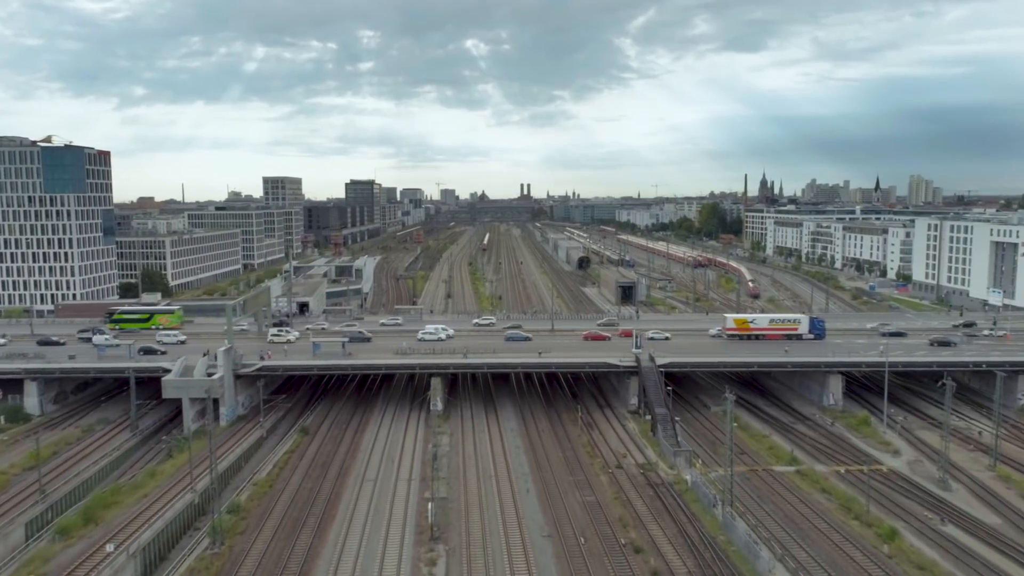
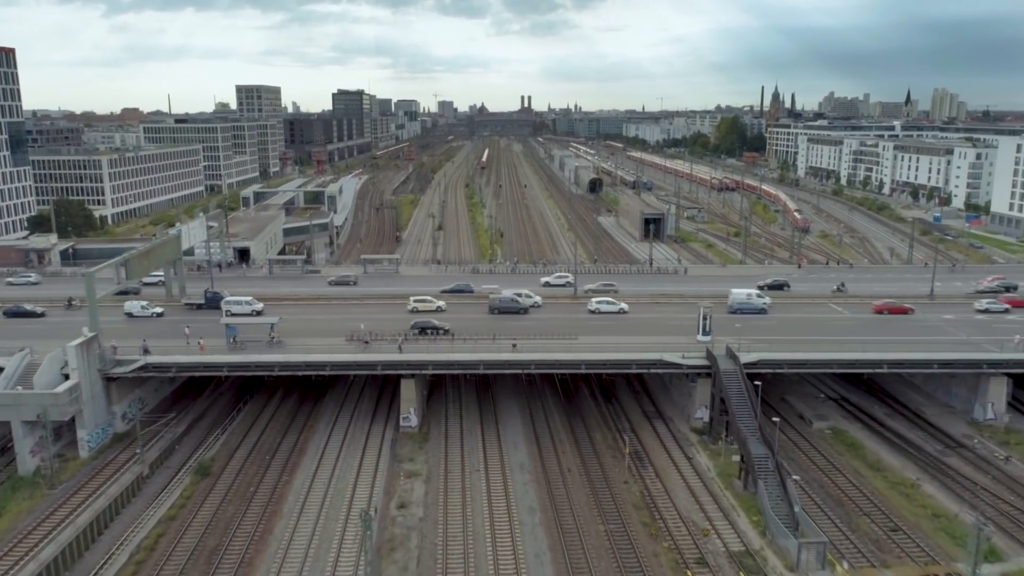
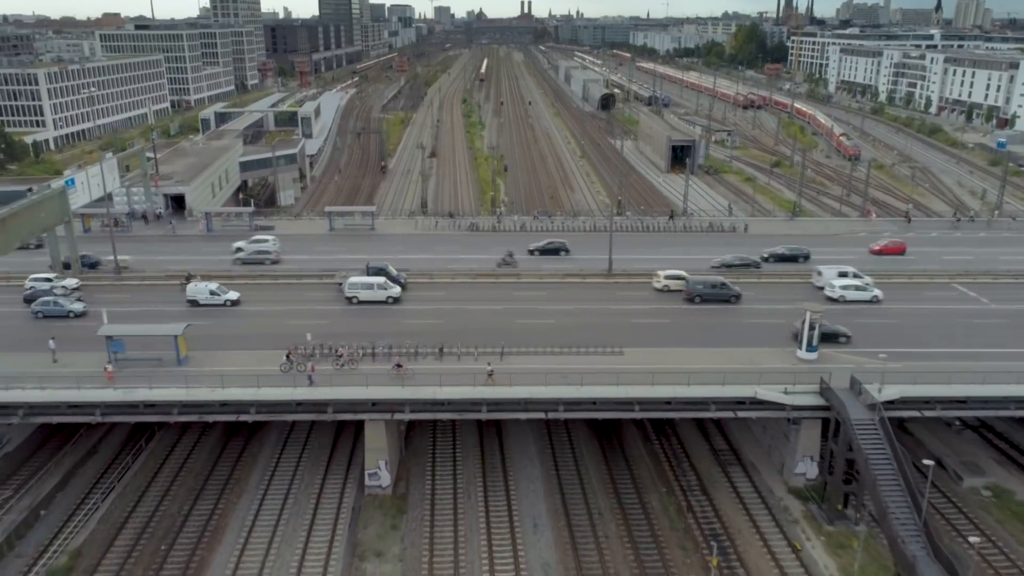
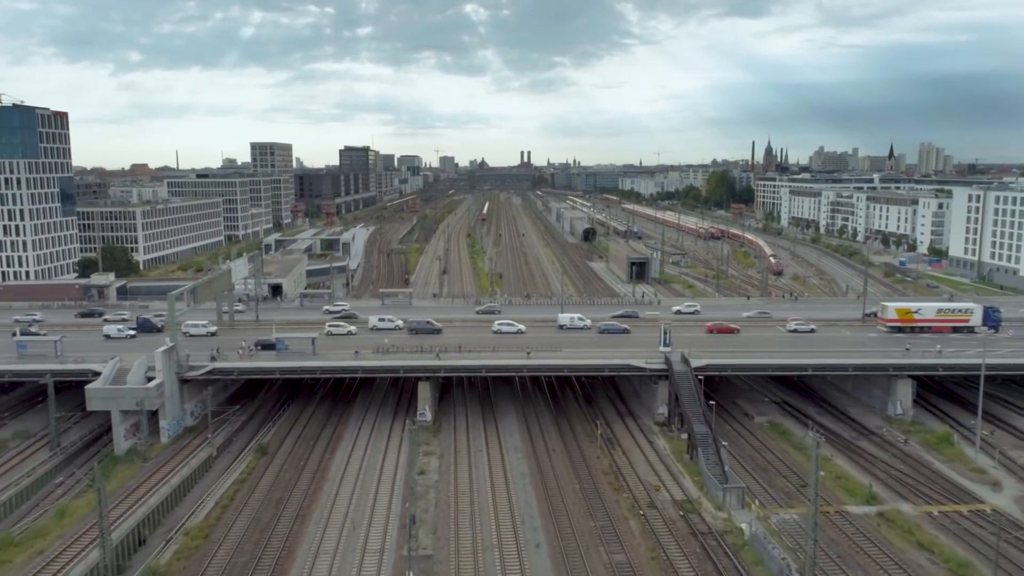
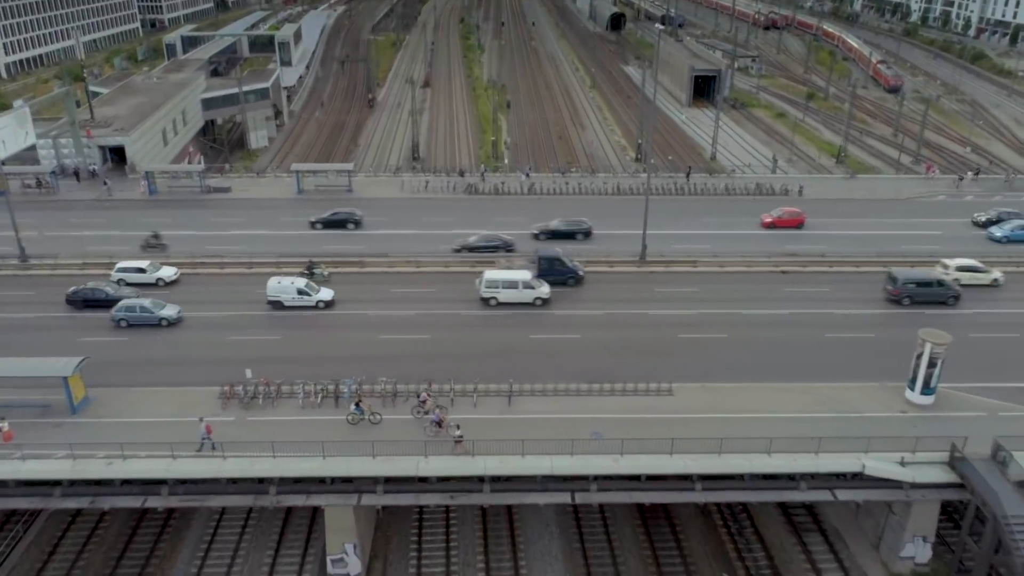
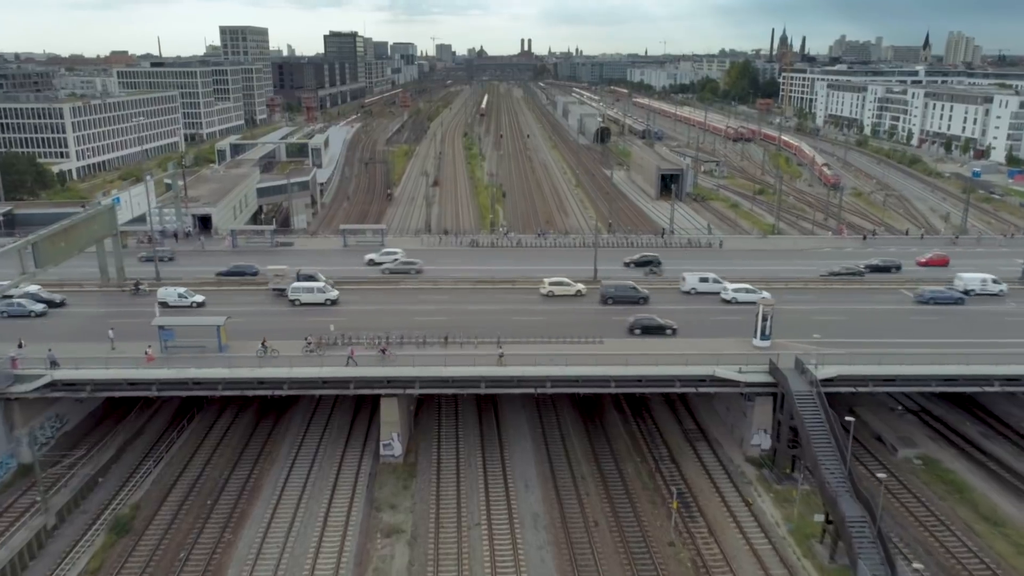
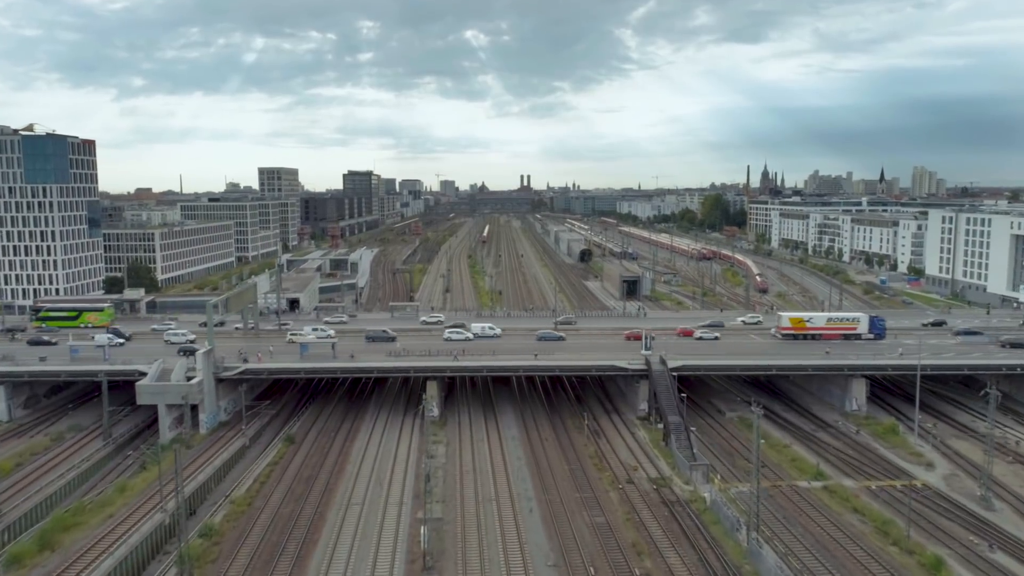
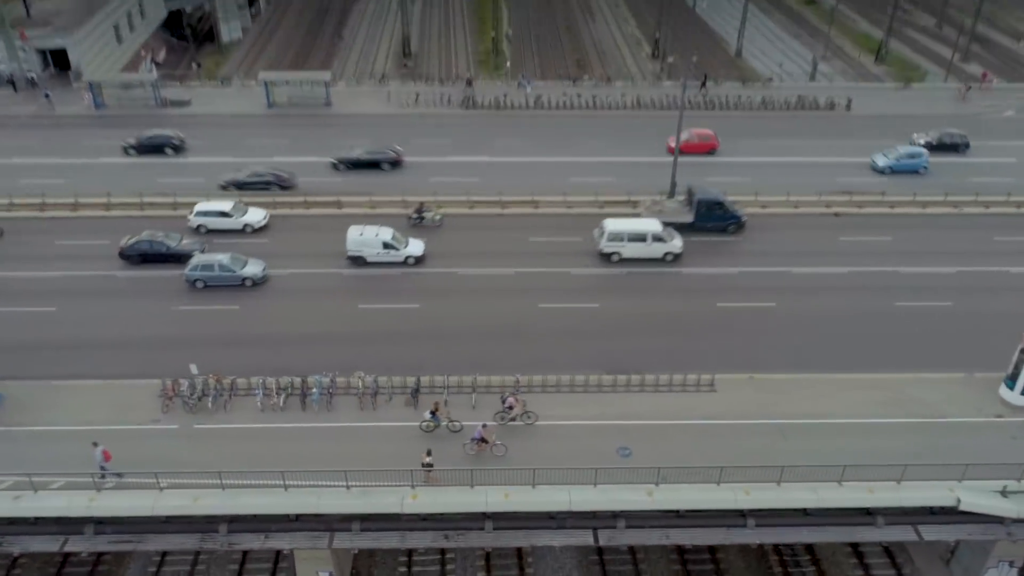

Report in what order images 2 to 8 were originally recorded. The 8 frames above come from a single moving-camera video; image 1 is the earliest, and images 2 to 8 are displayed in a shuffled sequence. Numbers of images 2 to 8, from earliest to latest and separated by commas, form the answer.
7, 4, 2, 6, 3, 5, 8
